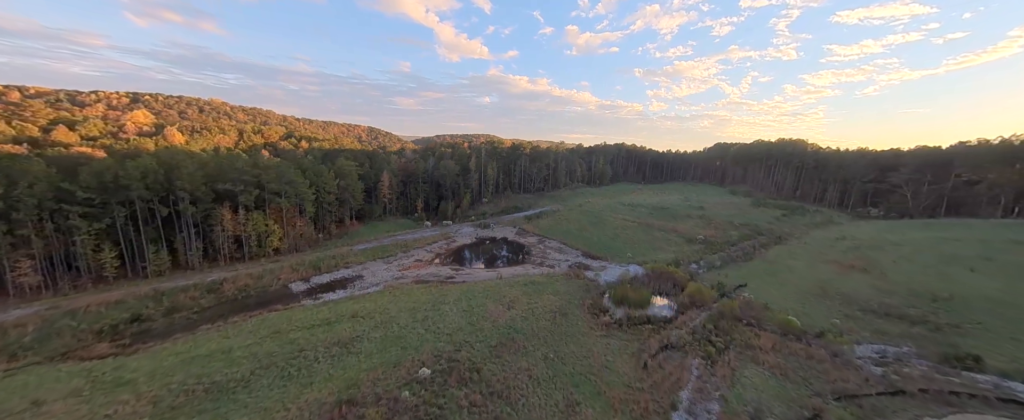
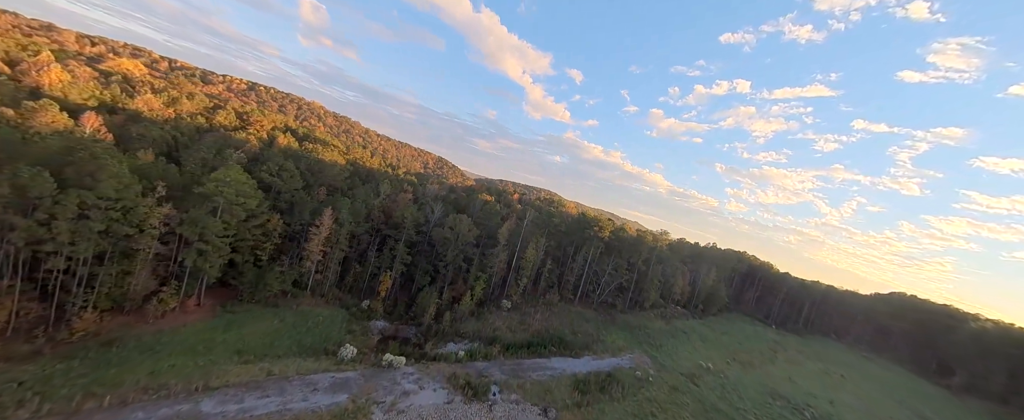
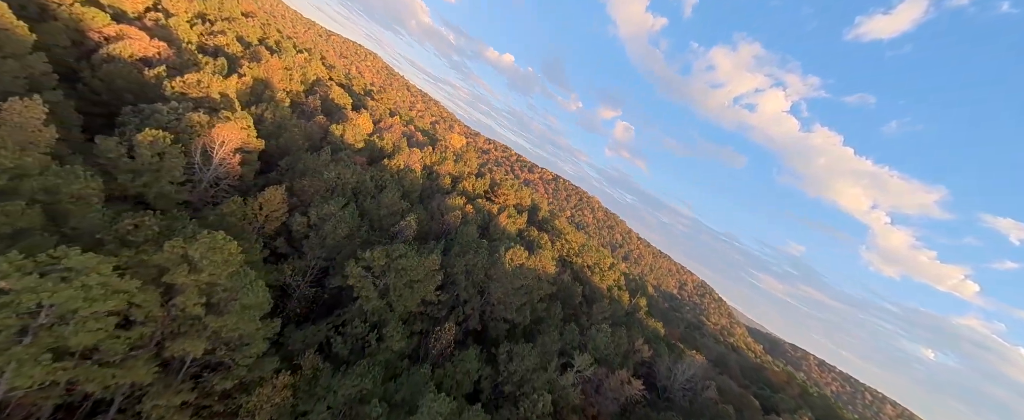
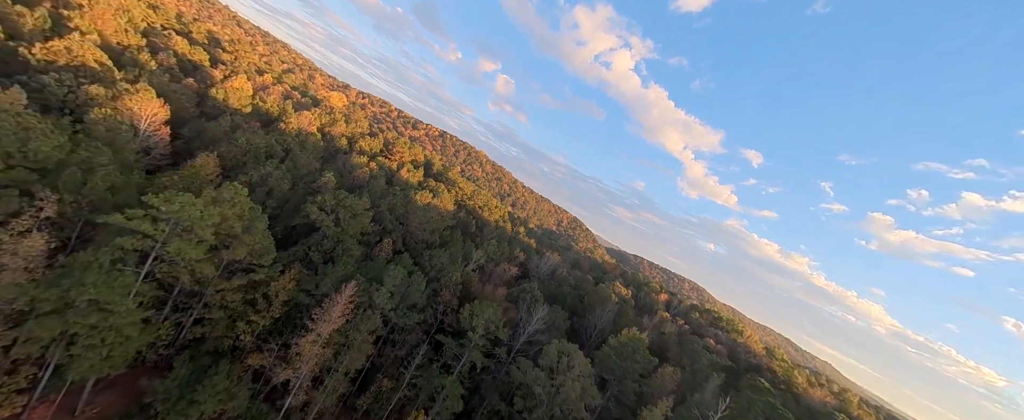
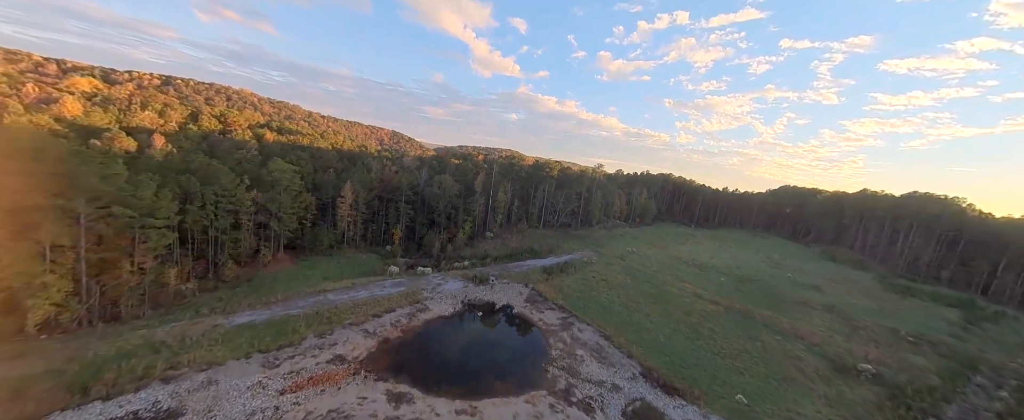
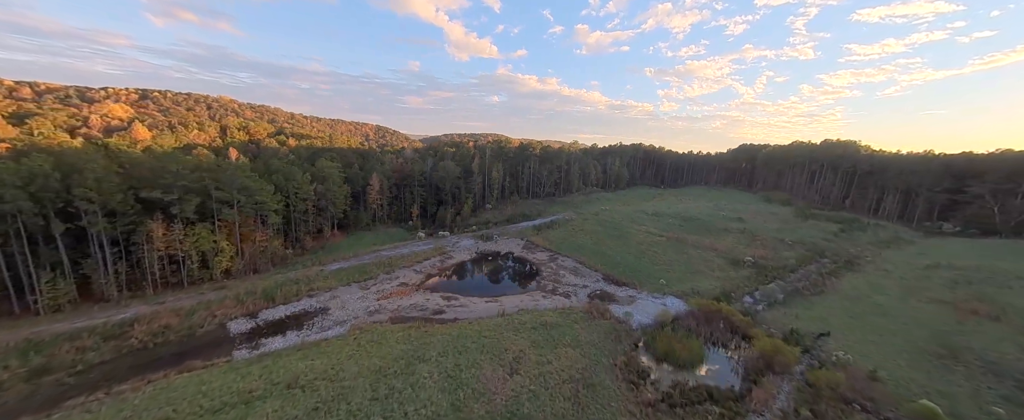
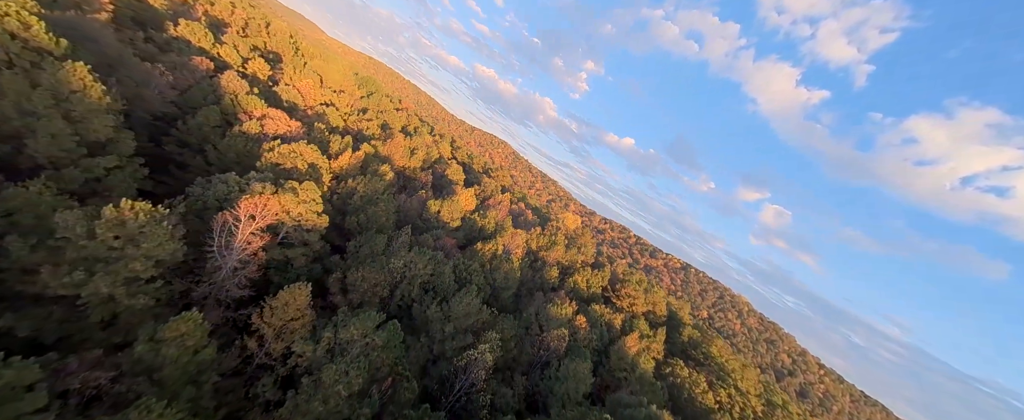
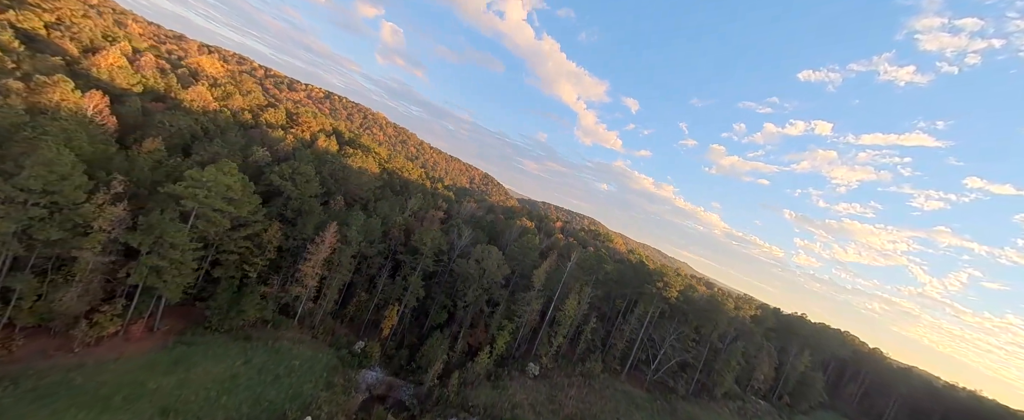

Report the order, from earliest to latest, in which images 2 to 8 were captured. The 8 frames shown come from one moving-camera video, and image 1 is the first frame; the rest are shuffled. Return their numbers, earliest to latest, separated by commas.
6, 5, 2, 8, 4, 3, 7
